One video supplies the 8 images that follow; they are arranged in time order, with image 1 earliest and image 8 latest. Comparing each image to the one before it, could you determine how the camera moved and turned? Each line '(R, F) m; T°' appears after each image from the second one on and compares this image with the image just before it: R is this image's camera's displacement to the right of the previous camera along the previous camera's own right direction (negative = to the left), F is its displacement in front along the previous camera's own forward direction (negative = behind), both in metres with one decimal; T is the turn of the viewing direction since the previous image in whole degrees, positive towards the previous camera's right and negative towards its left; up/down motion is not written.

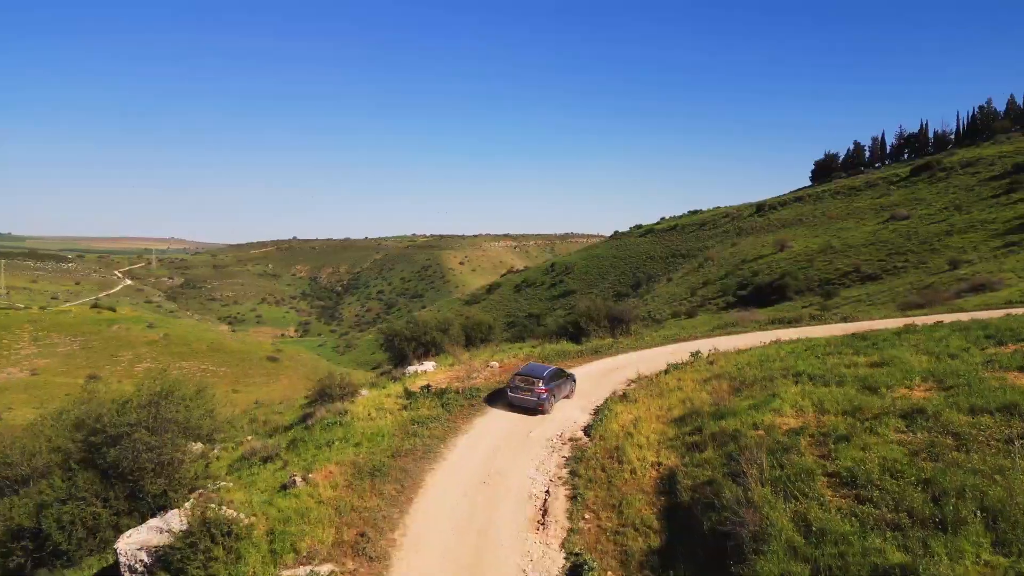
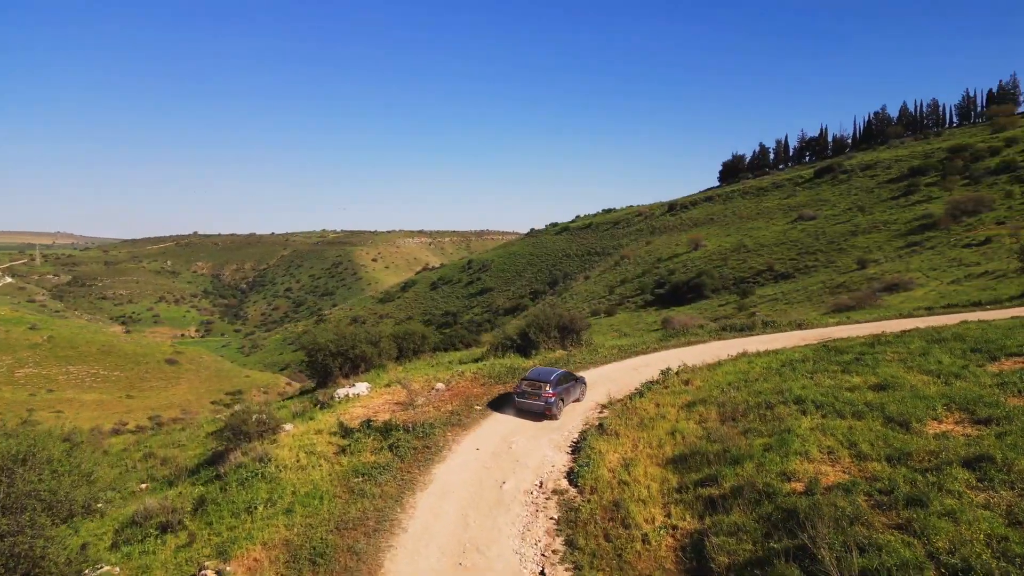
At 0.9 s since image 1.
(-0.9, +2.7) m; +7°
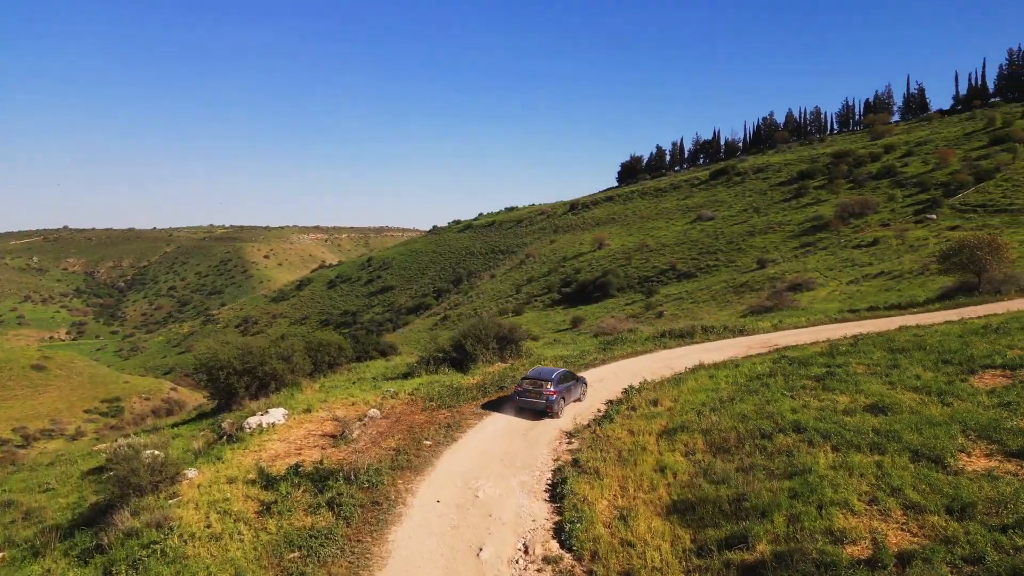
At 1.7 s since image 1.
(-1.1, +2.4) m; +8°
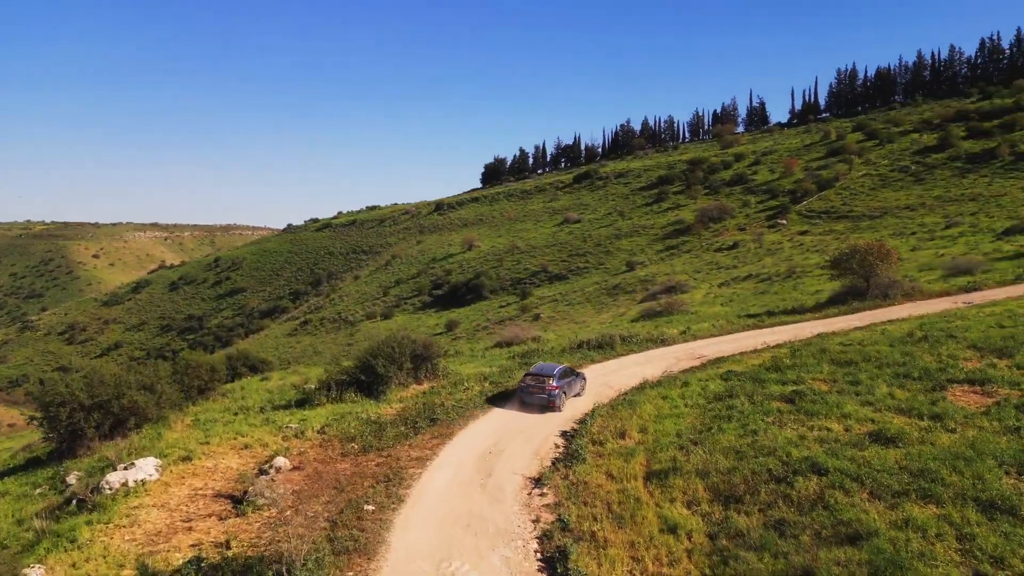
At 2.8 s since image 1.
(-1.6, +2.8) m; +11°
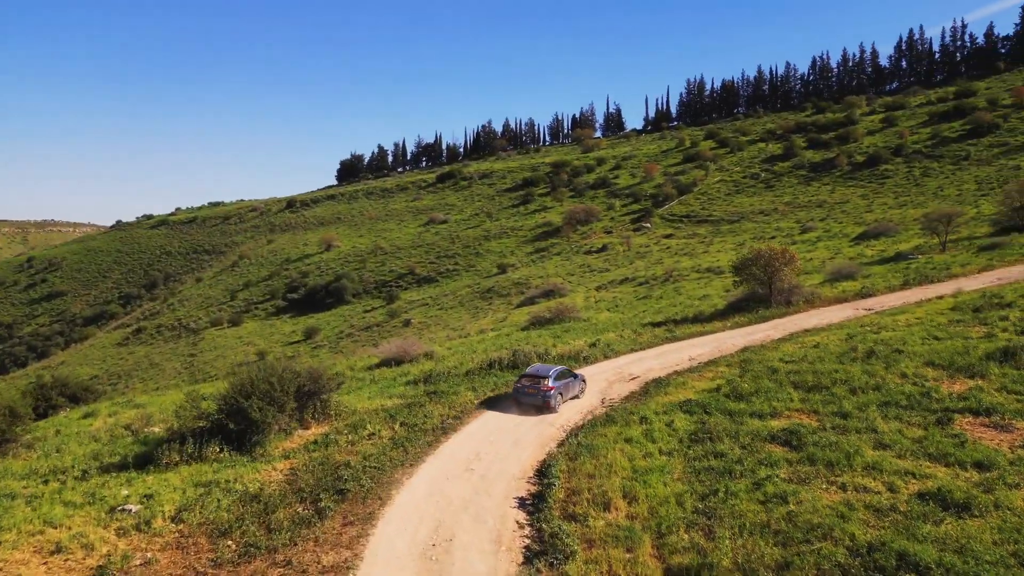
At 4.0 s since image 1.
(-1.3, +3.9) m; +11°
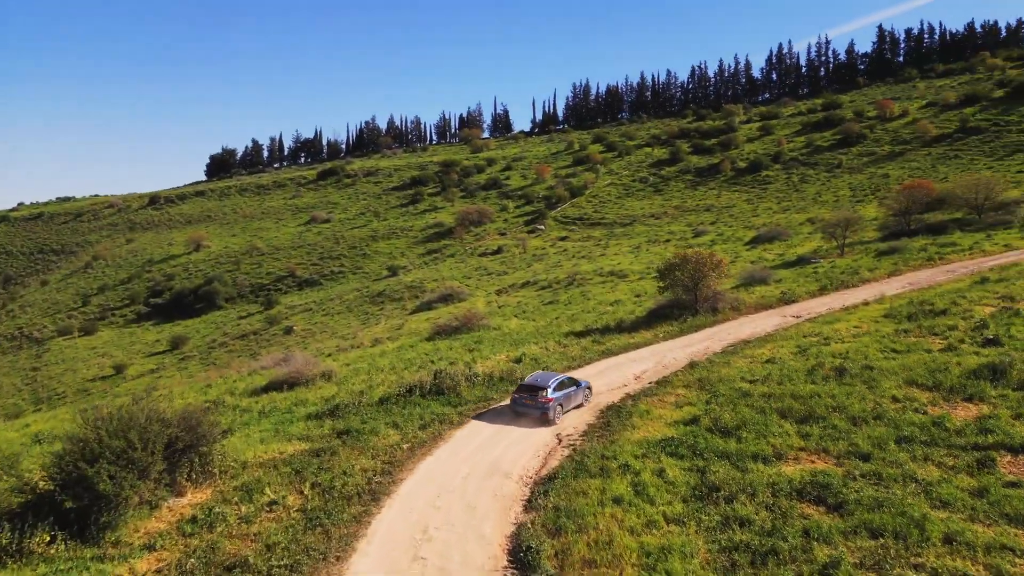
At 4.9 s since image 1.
(-1.1, +3.4) m; +9°
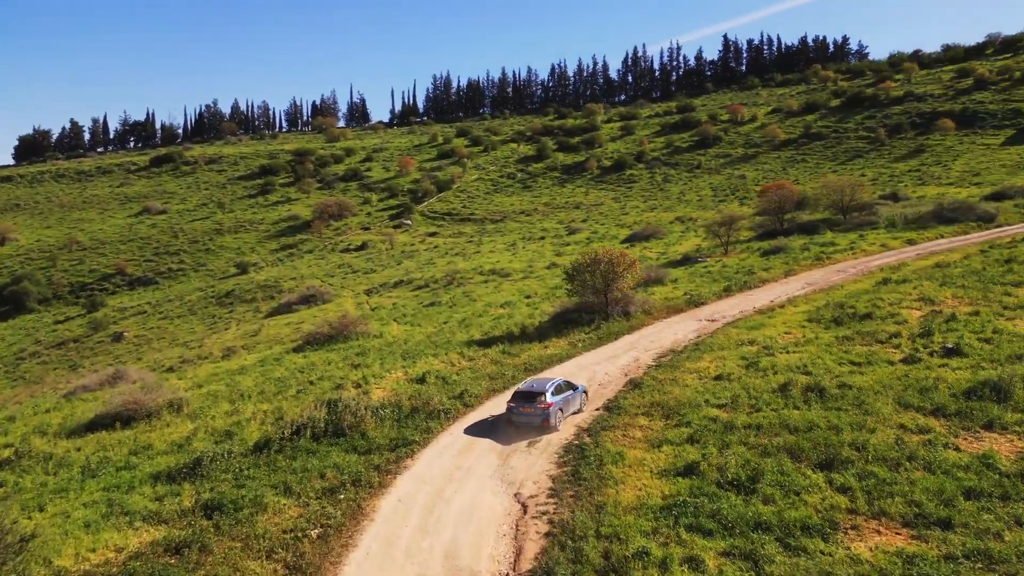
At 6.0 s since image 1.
(-1.4, +3.9) m; +11°
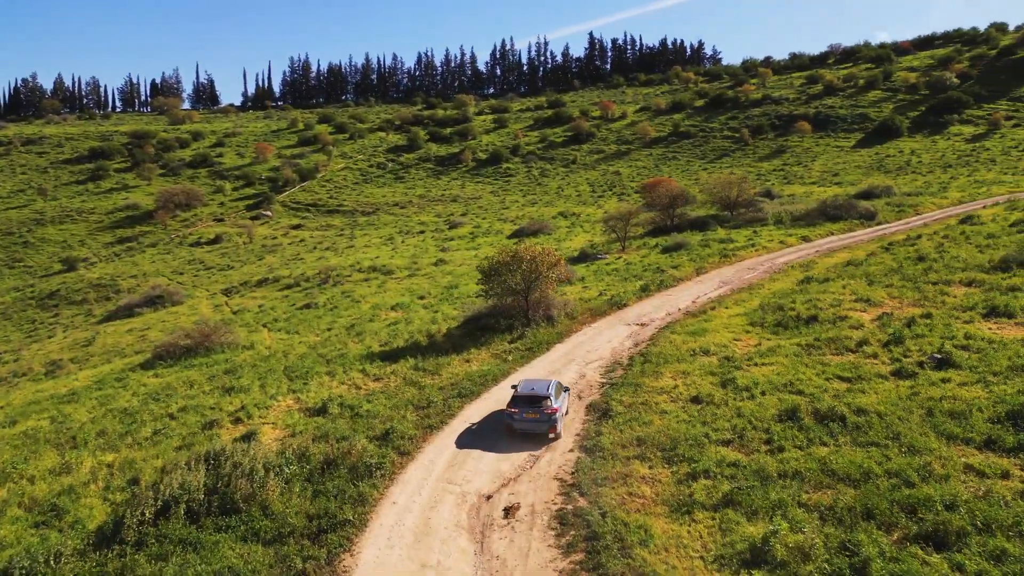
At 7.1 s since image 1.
(-1.5, +3.8) m; +11°
